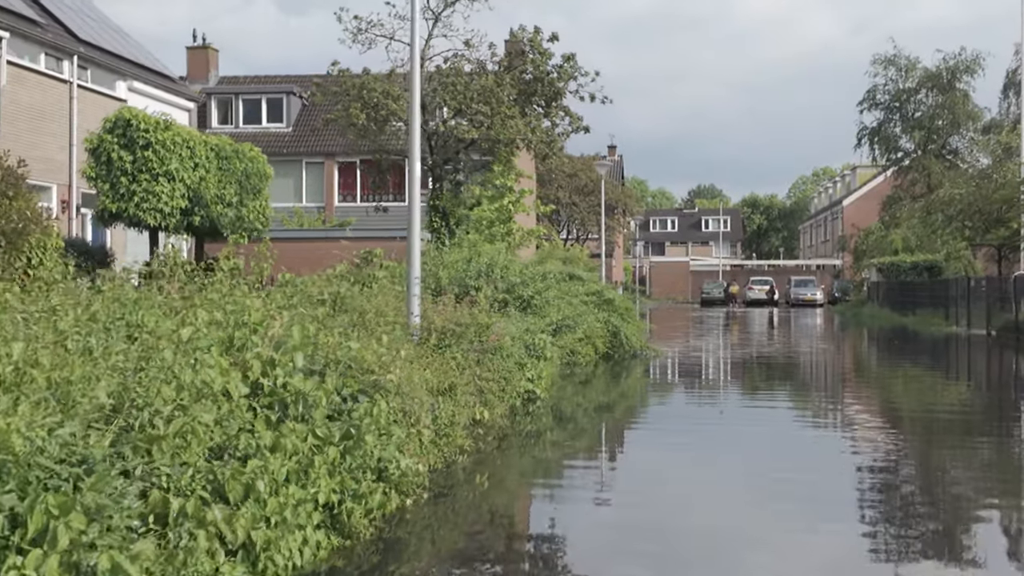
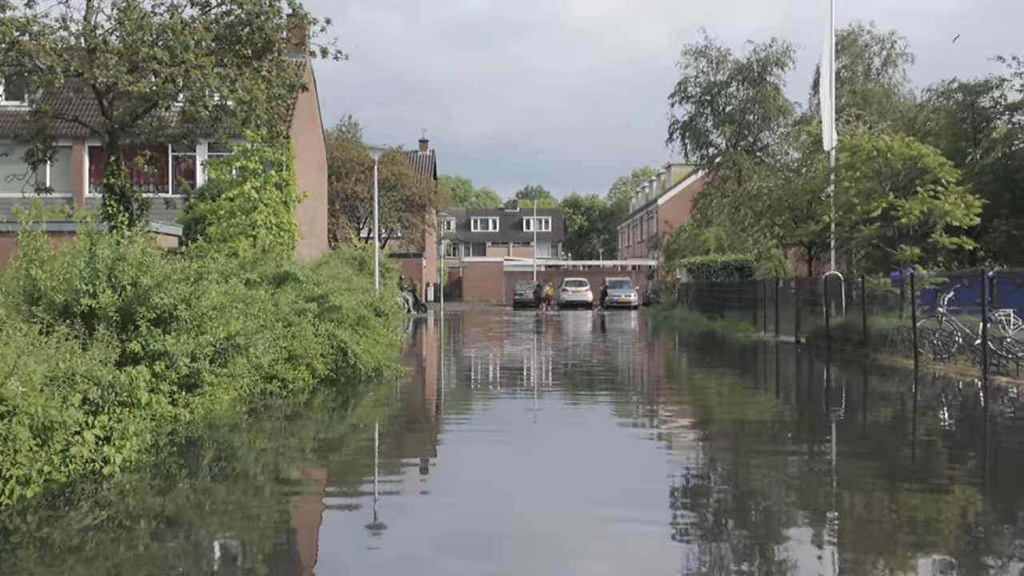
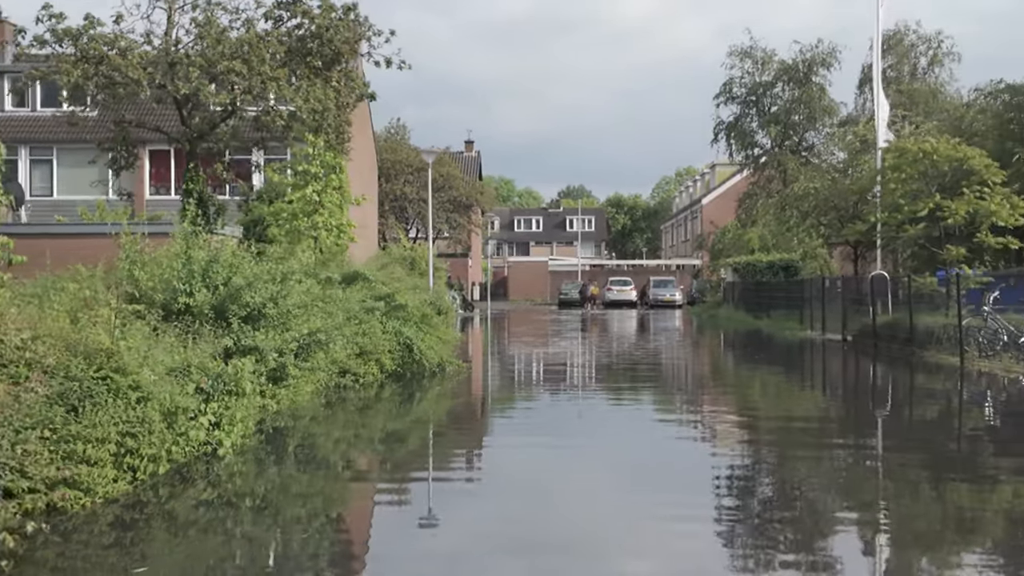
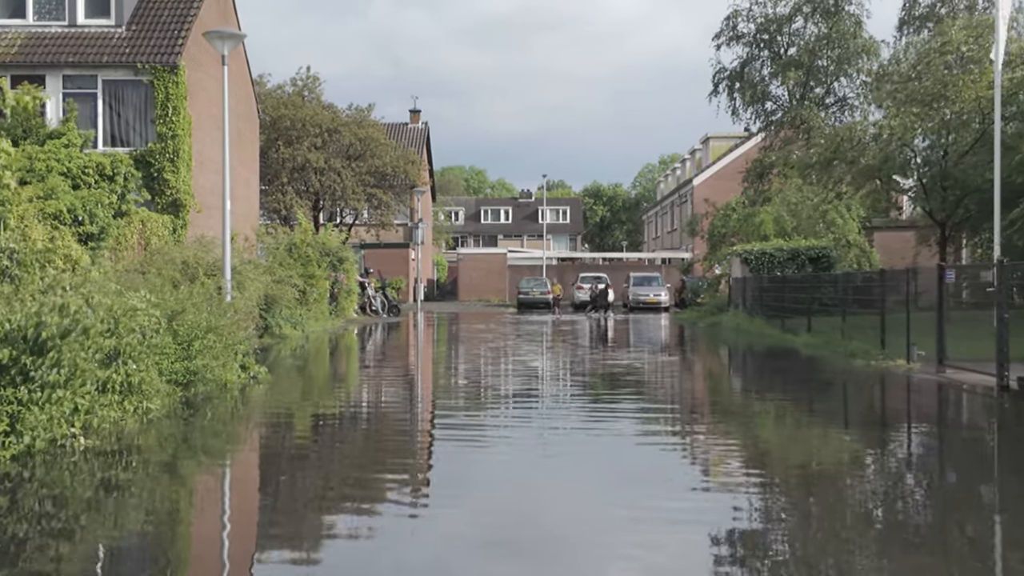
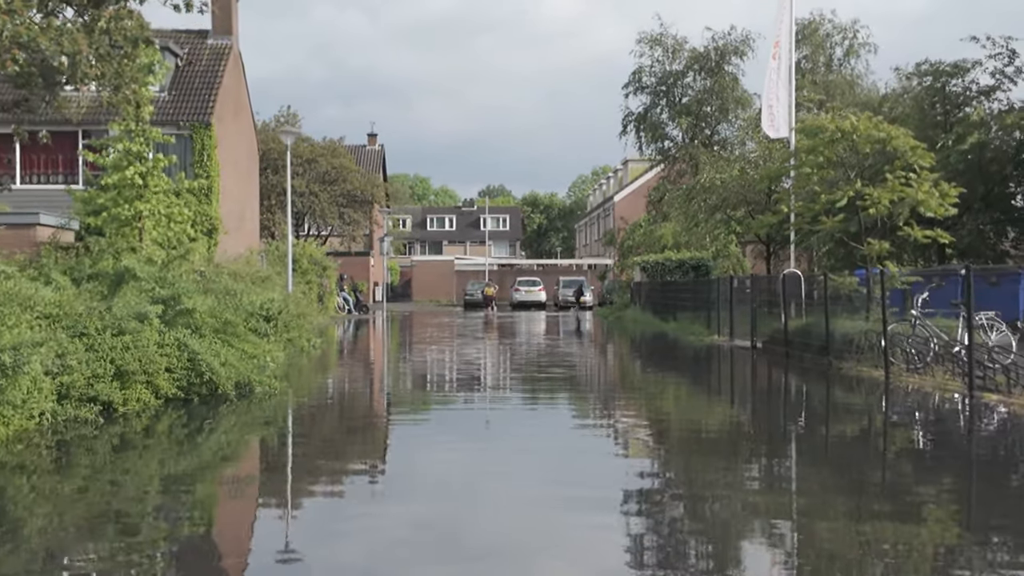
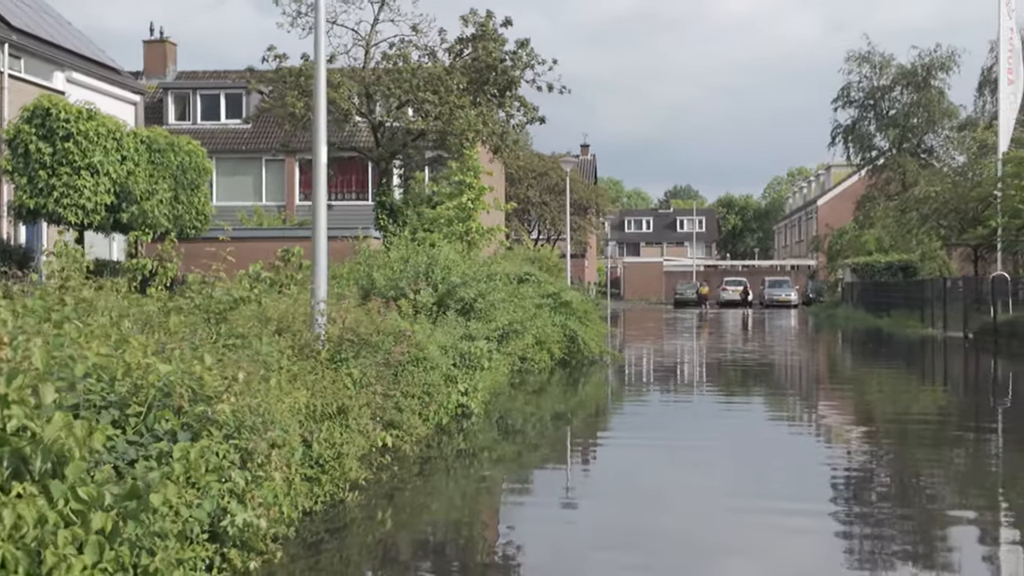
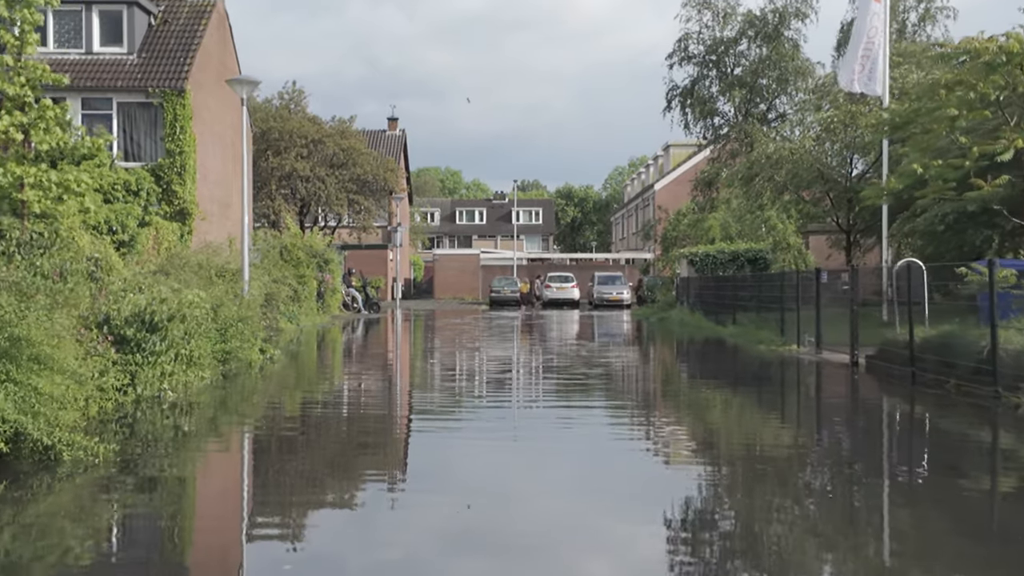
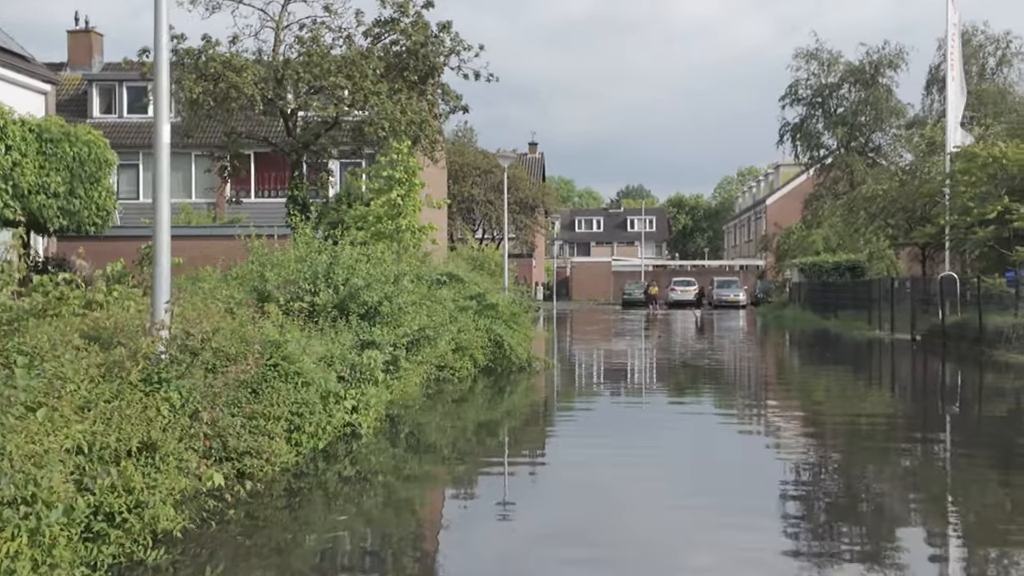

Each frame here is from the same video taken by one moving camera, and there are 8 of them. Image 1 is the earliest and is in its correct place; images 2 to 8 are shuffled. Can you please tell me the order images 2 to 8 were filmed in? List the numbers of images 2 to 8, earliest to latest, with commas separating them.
6, 8, 3, 2, 5, 7, 4
